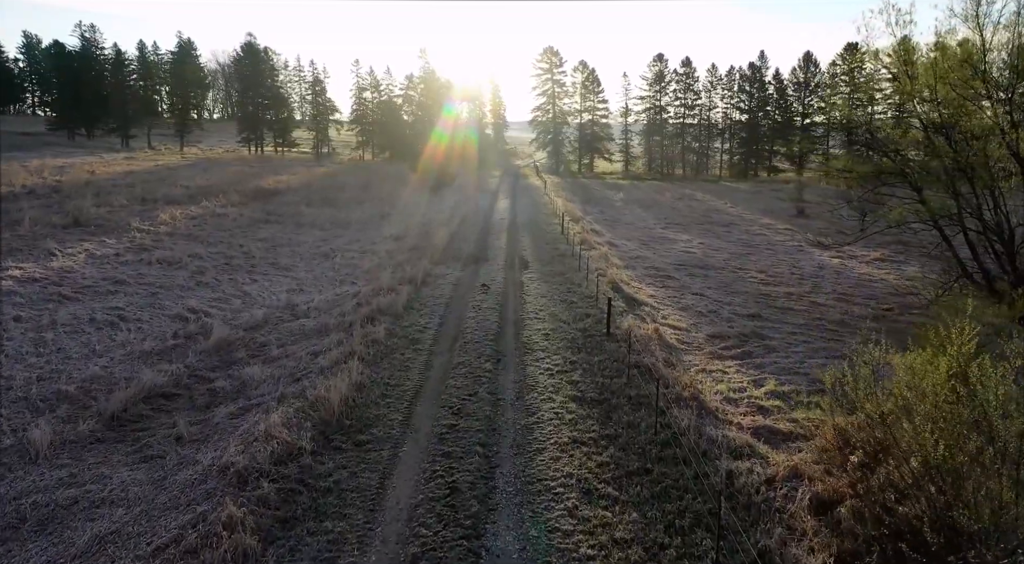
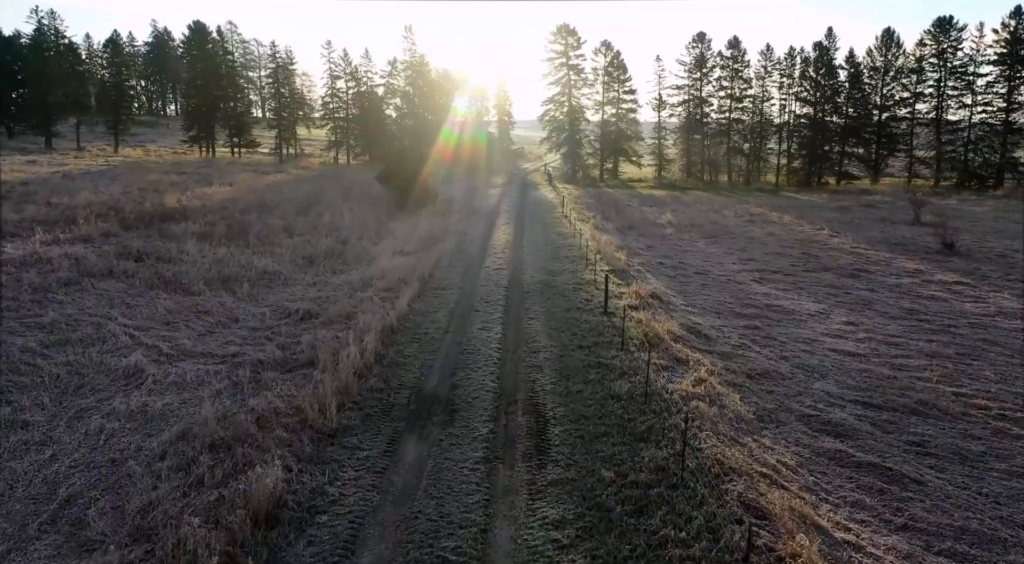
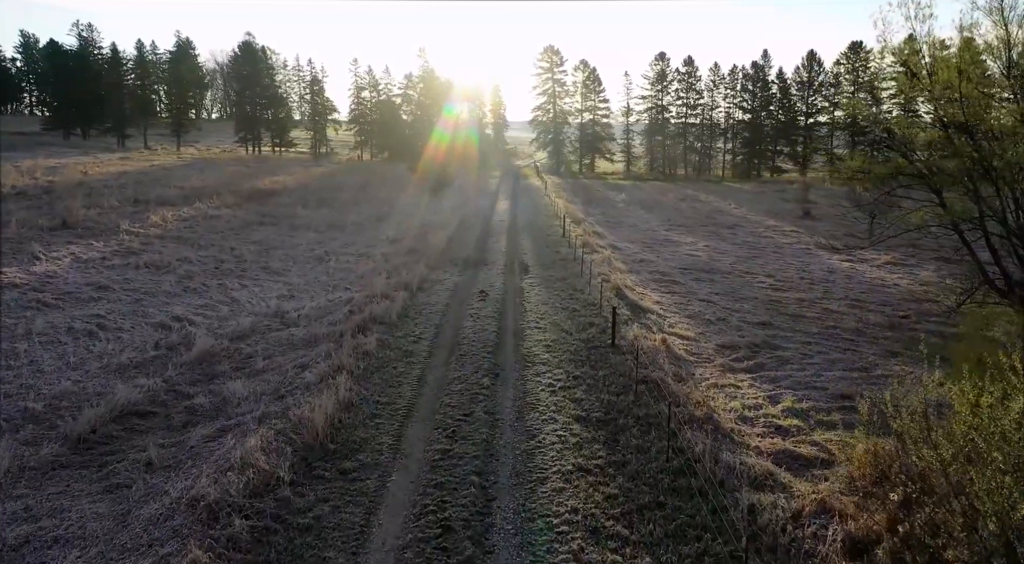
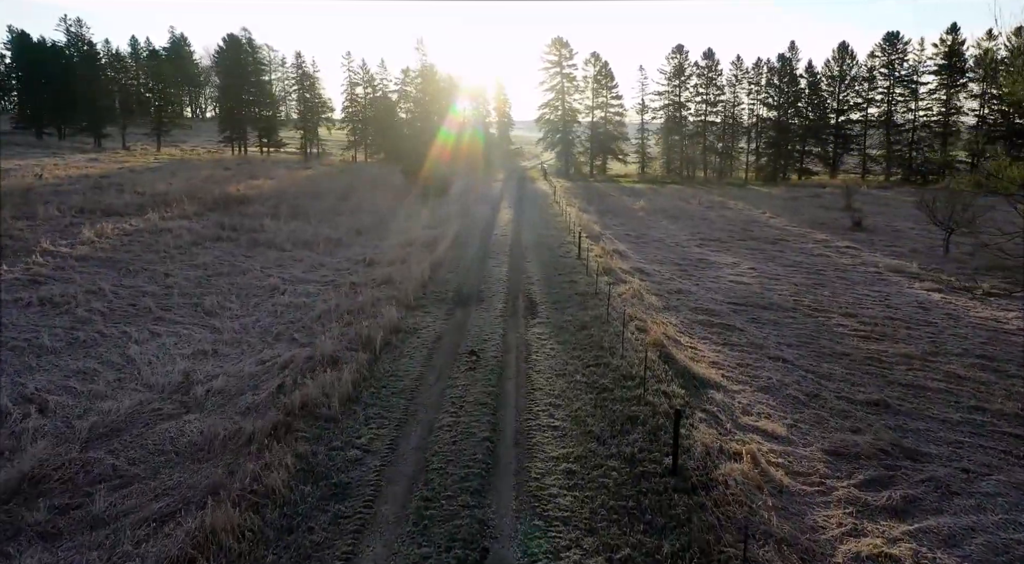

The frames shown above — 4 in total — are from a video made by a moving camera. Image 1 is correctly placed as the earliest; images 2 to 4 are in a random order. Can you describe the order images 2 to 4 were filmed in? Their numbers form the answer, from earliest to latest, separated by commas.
3, 4, 2
